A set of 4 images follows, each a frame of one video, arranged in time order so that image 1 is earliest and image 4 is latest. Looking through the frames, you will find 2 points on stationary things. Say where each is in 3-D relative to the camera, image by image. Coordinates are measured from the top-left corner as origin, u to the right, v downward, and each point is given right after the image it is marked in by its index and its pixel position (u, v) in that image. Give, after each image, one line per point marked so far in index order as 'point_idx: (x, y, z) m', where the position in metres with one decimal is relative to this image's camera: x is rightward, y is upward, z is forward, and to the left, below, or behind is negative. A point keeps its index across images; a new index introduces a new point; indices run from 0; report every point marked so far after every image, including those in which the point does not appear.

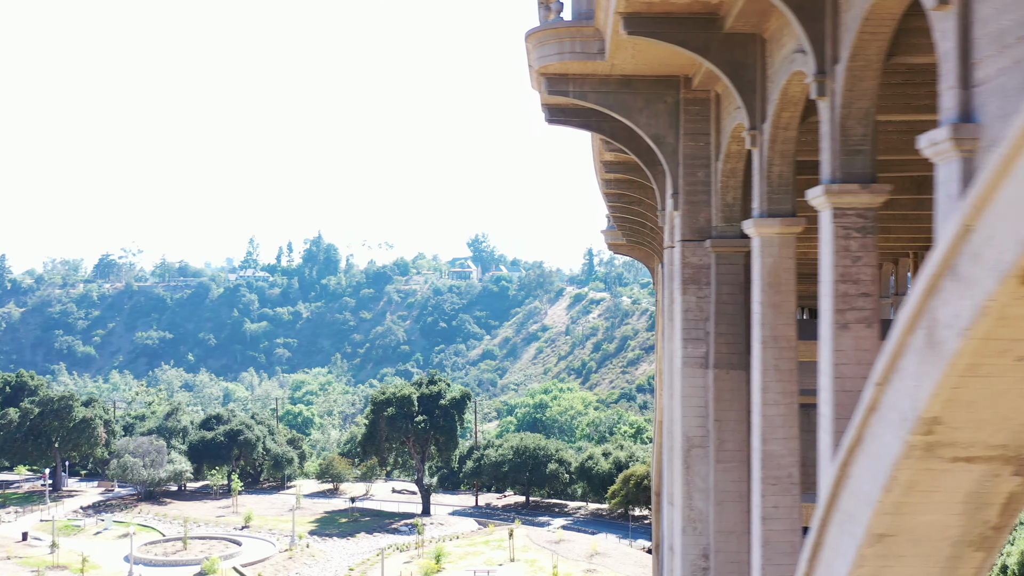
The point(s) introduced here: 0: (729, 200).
0: (+1.5, +0.6, +8.0) m
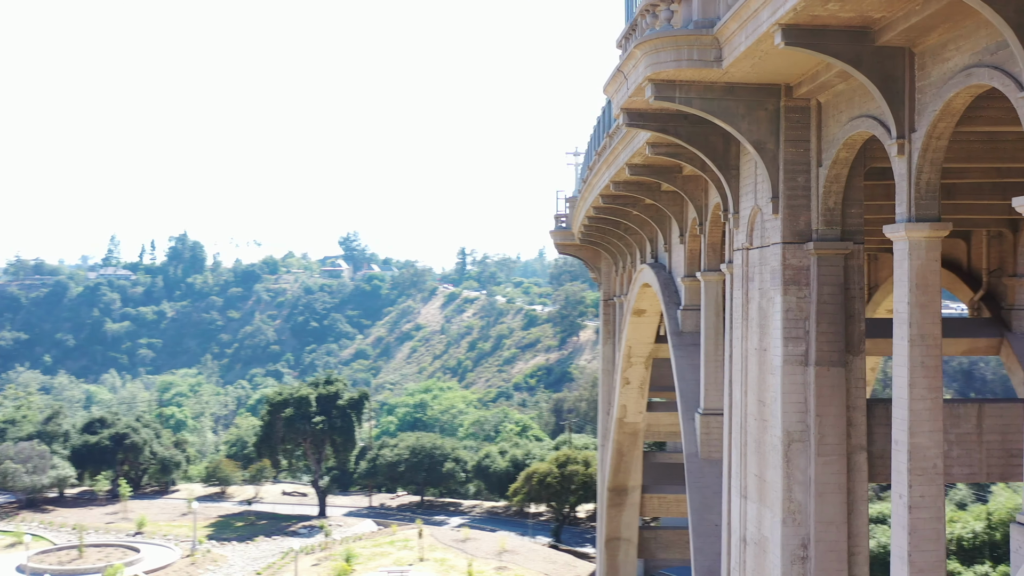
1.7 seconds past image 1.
0: (+2.3, +0.6, +8.4) m
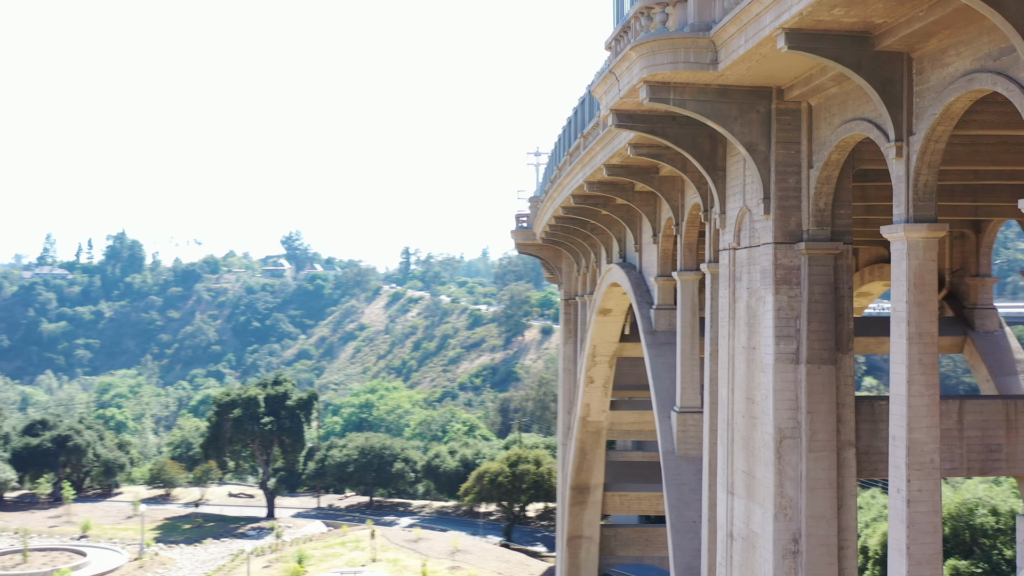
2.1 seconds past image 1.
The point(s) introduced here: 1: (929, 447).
0: (+2.3, +0.6, +8.6) m
1: (+2.6, -1.0, +7.0) m
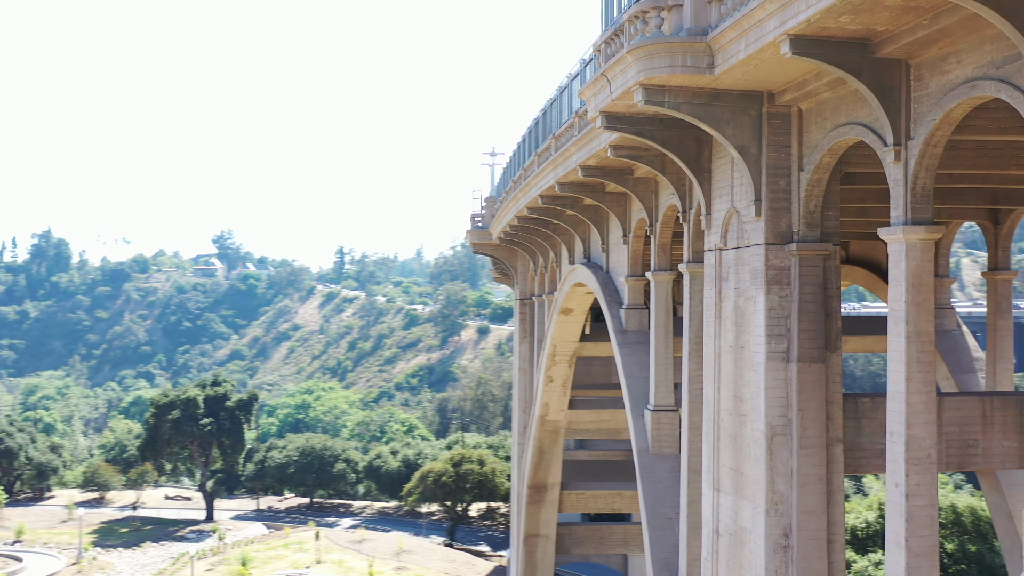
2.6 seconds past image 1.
0: (+2.3, +0.6, +8.8) m
1: (+2.6, -1.0, +7.3) m
